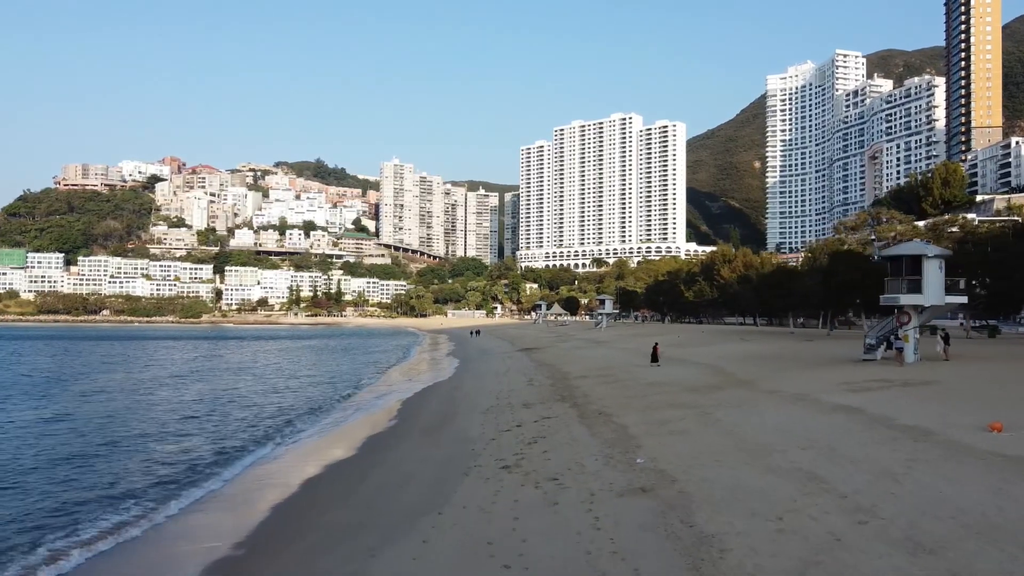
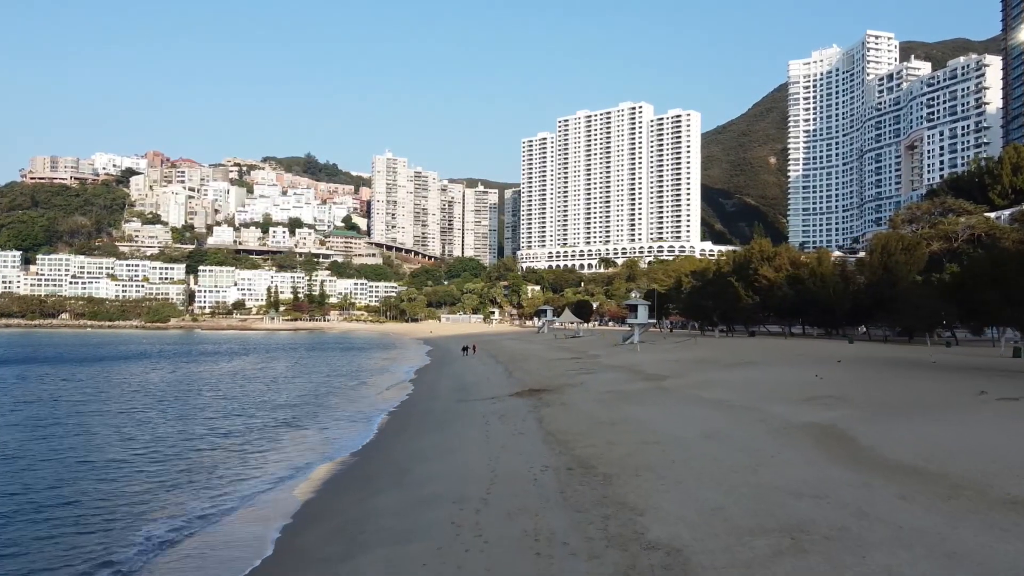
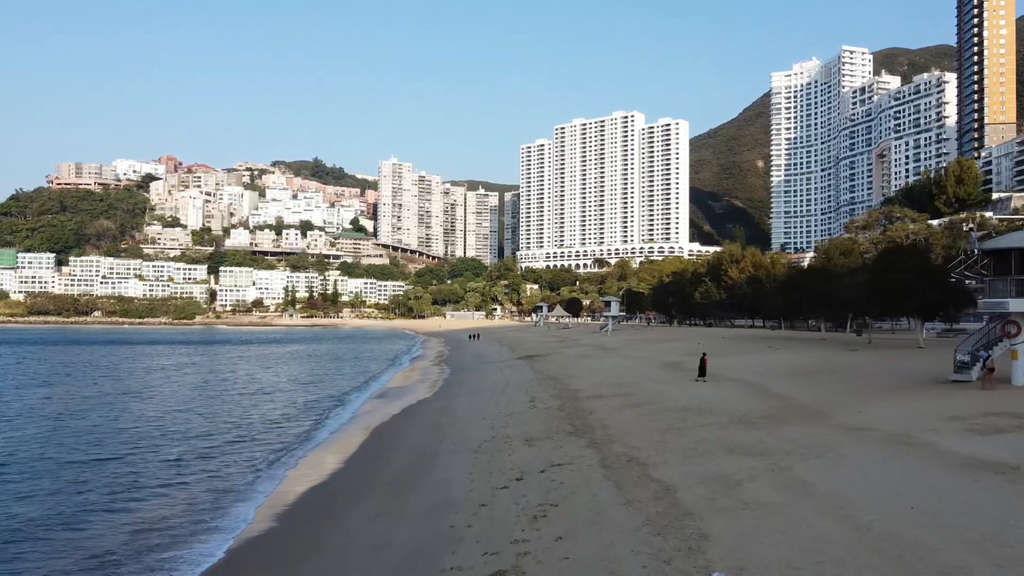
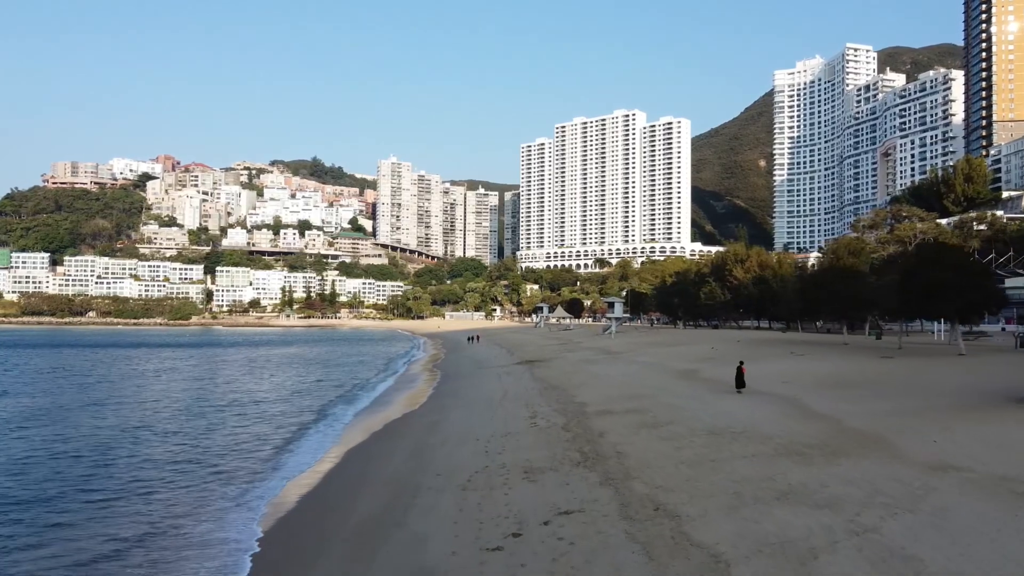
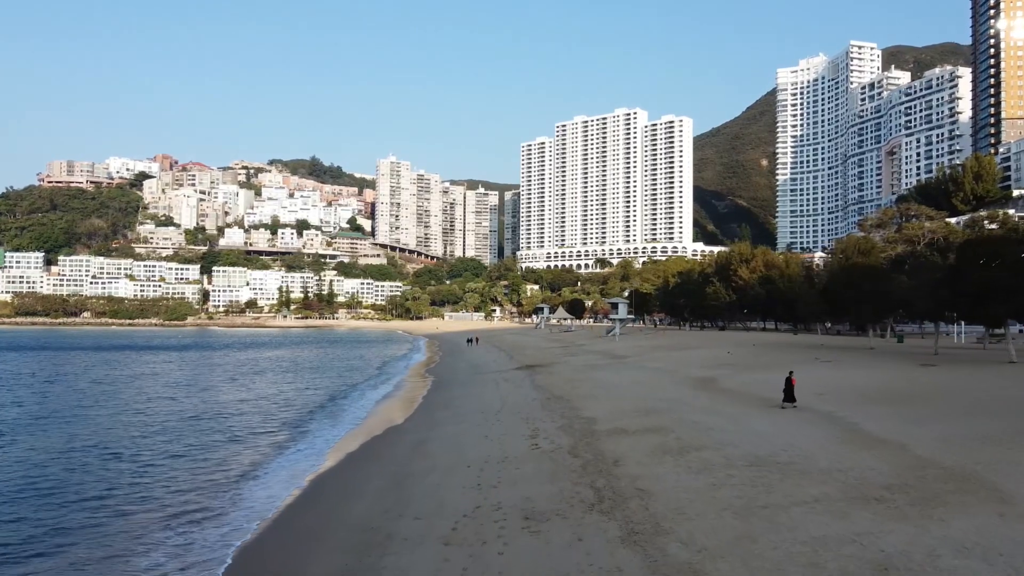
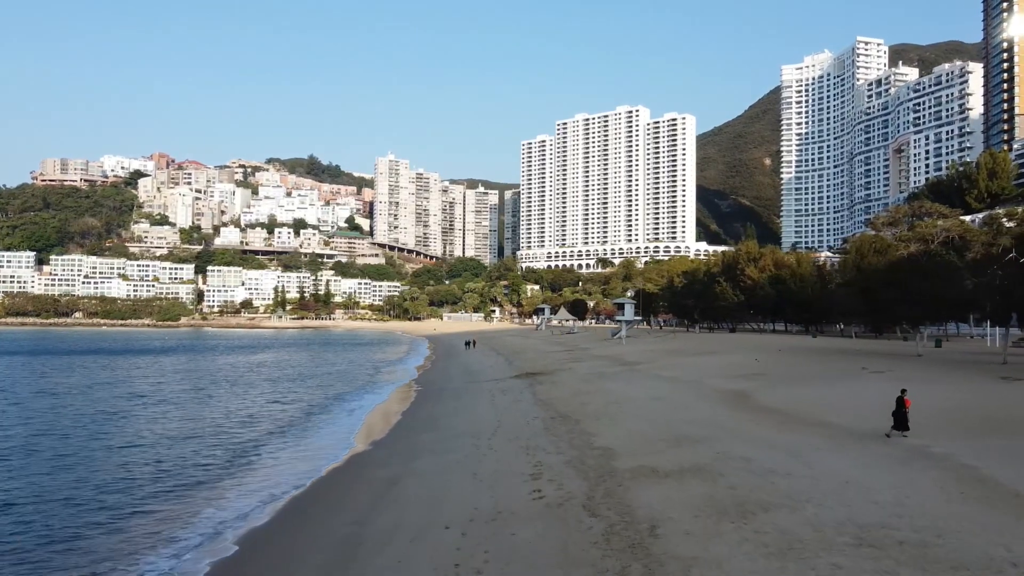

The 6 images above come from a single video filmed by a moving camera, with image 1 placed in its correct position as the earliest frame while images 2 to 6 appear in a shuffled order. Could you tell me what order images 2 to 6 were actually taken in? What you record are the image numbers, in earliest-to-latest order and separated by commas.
3, 4, 5, 6, 2
